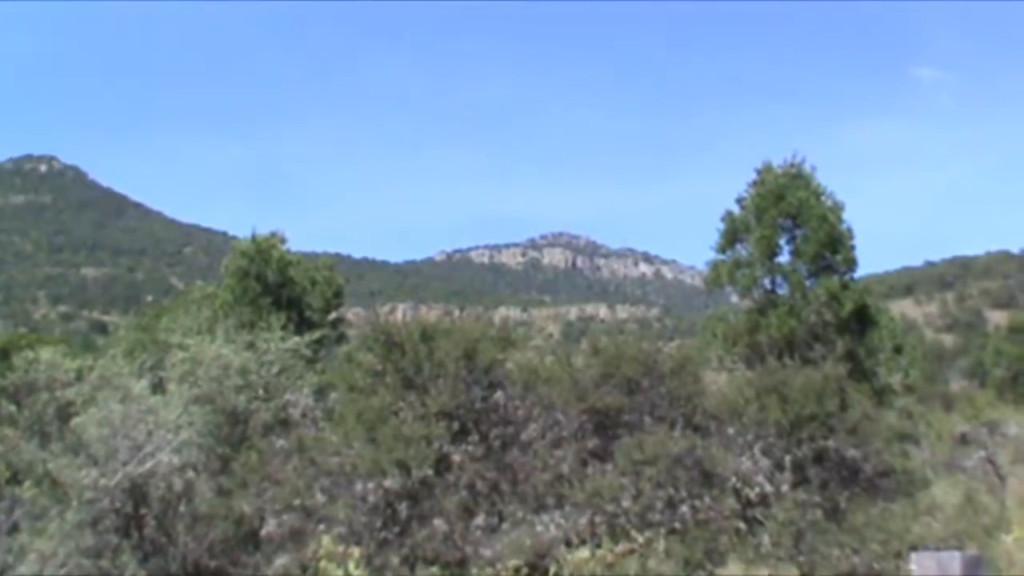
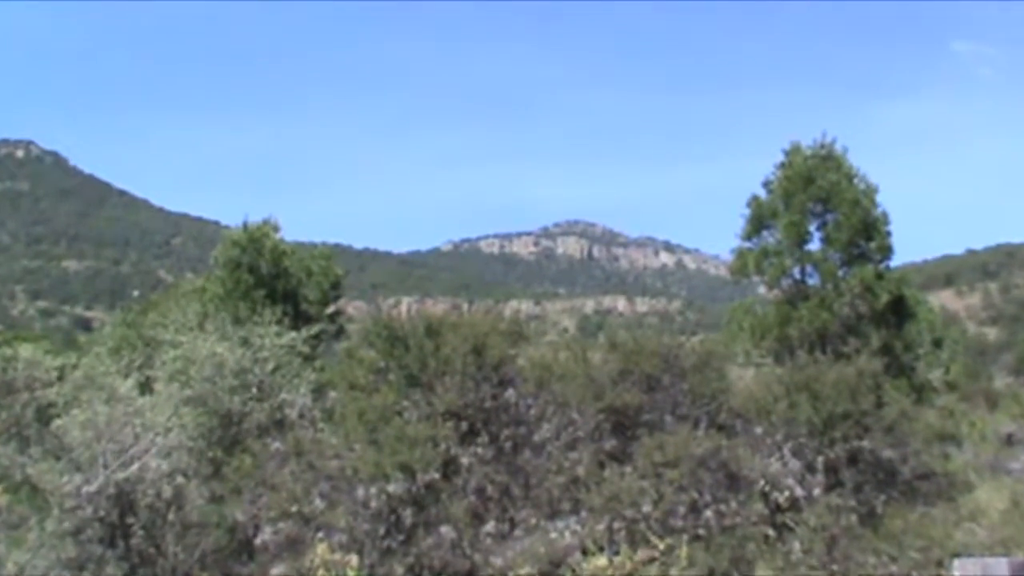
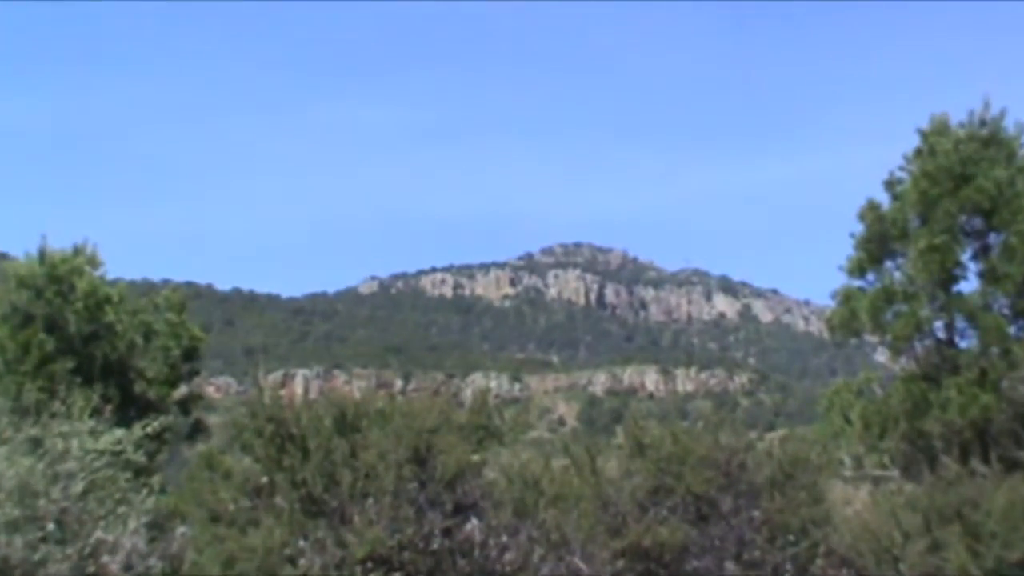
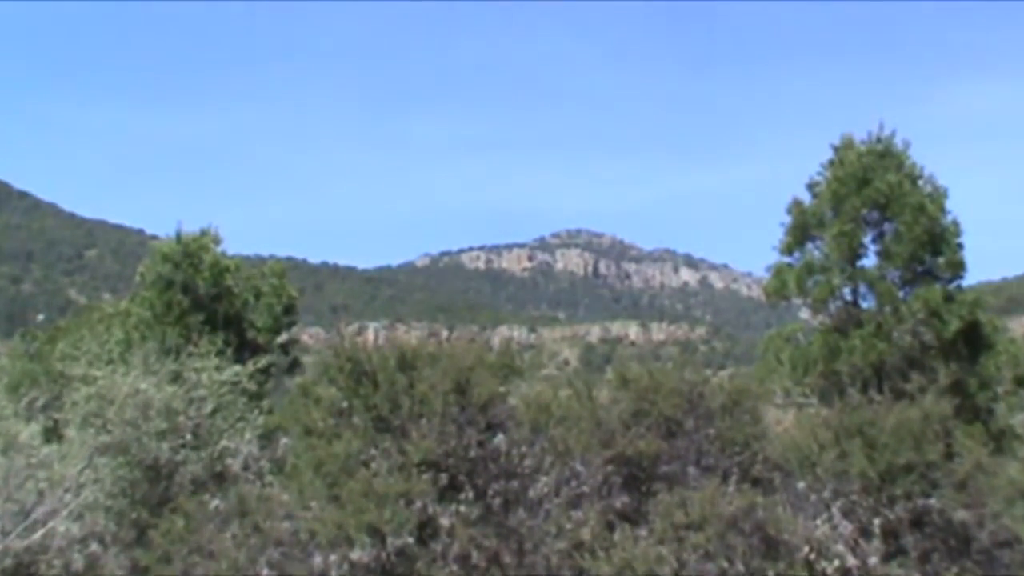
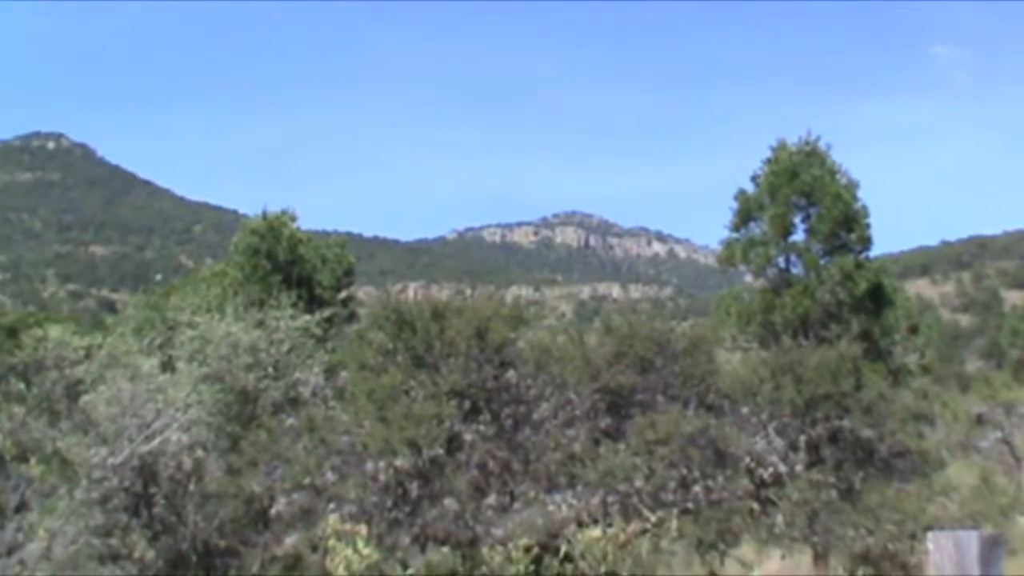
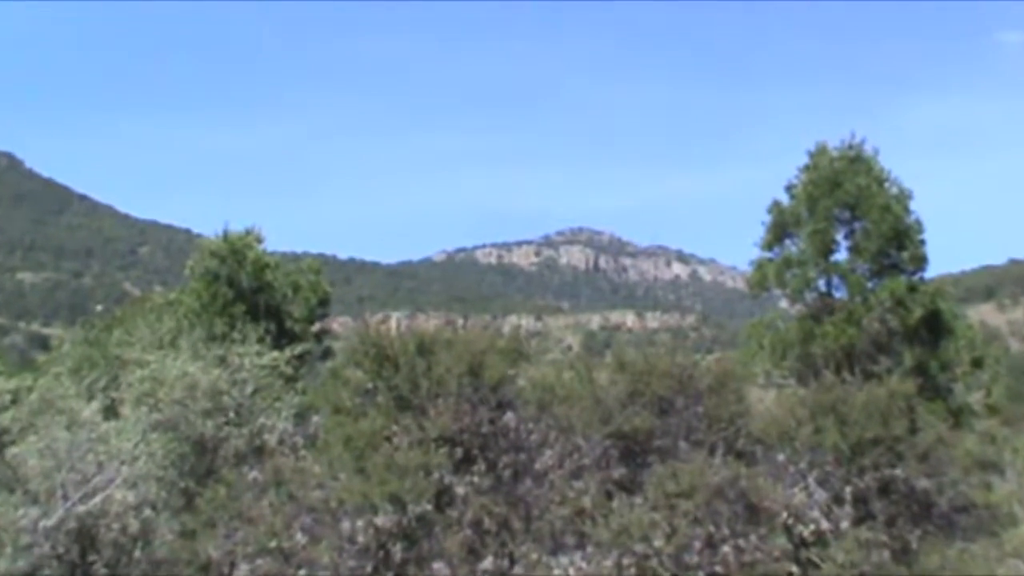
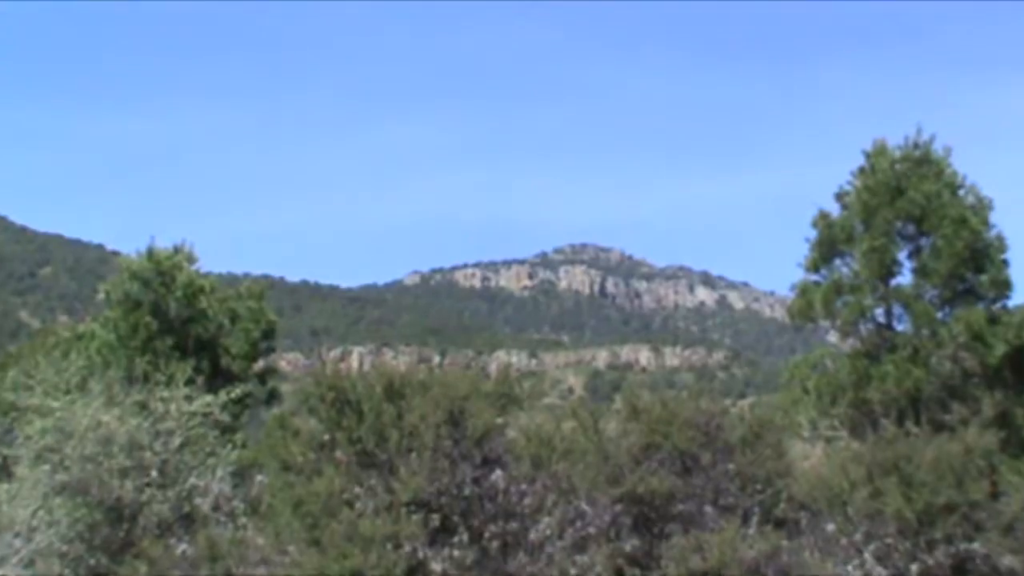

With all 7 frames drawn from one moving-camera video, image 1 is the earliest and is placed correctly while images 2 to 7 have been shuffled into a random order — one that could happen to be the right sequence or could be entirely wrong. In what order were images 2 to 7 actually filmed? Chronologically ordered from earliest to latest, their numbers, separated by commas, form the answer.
5, 2, 6, 4, 7, 3
